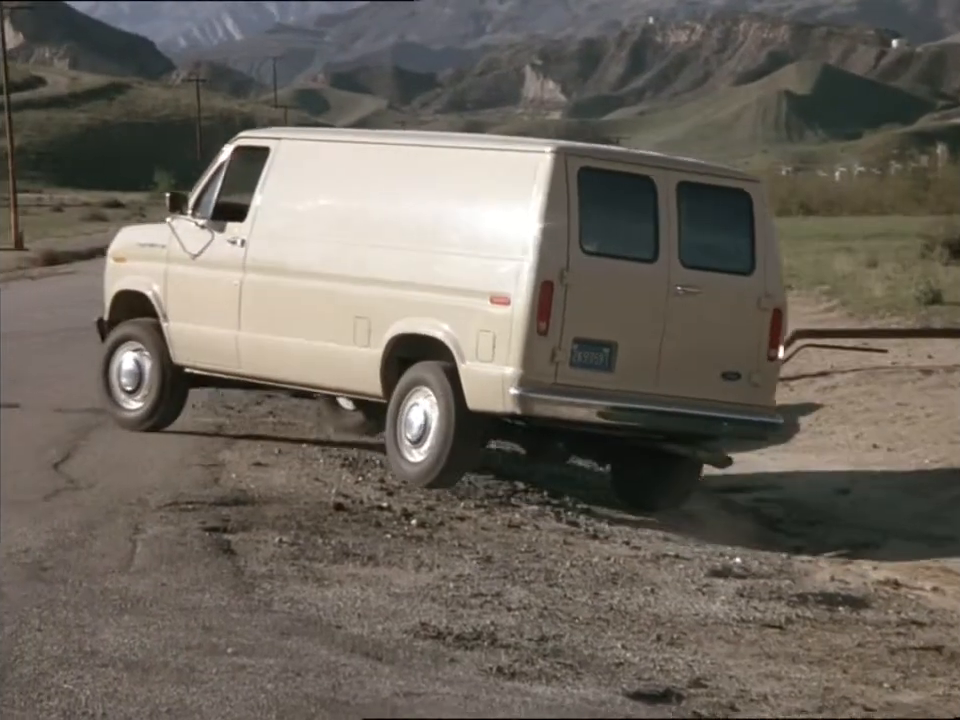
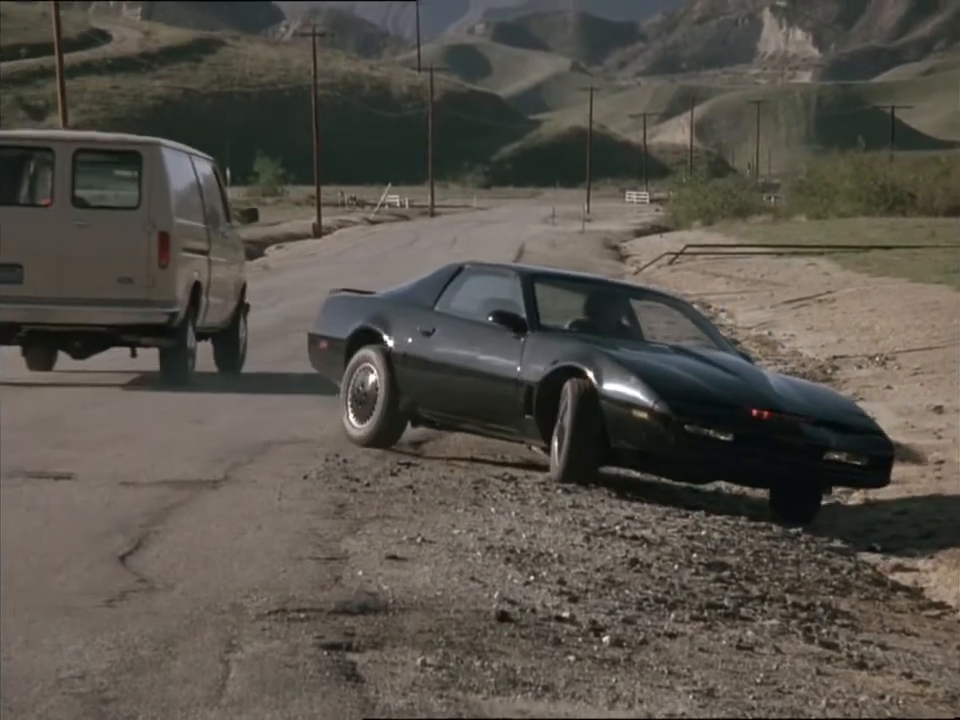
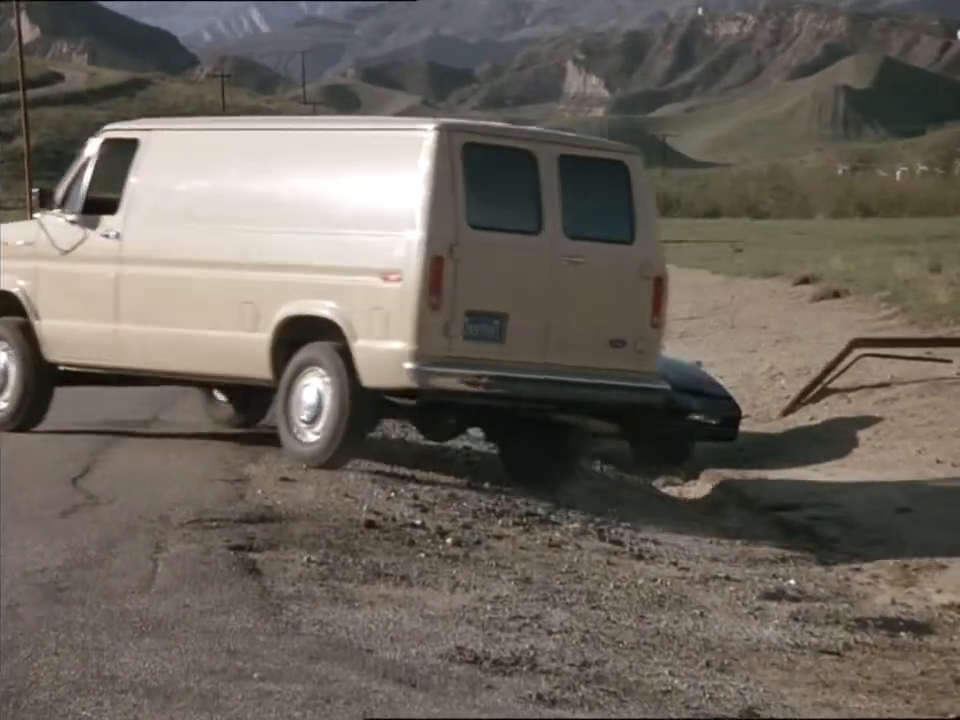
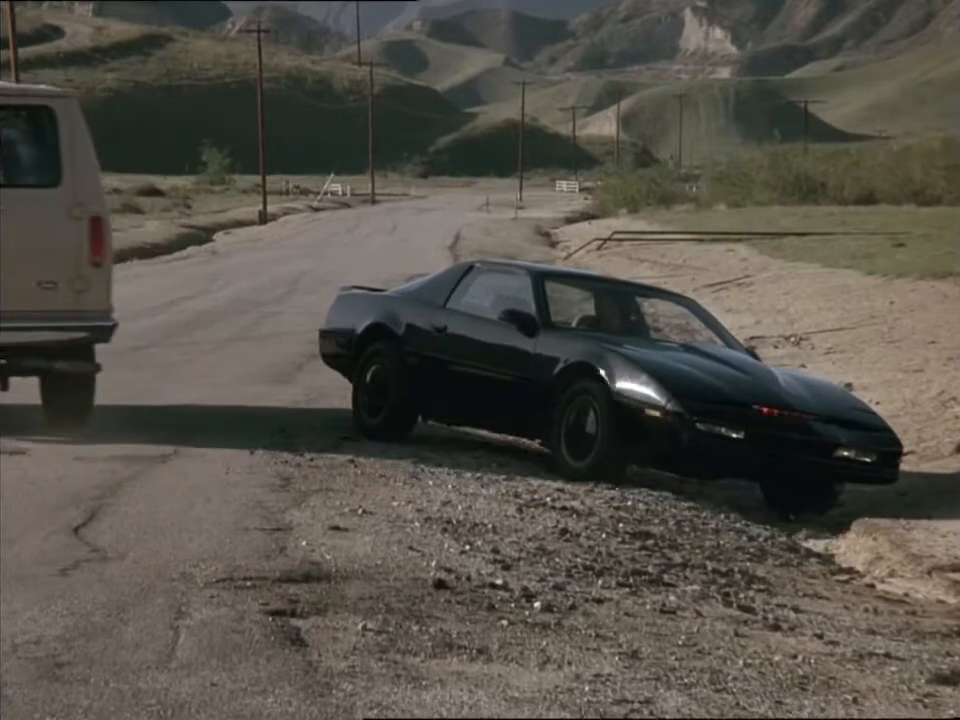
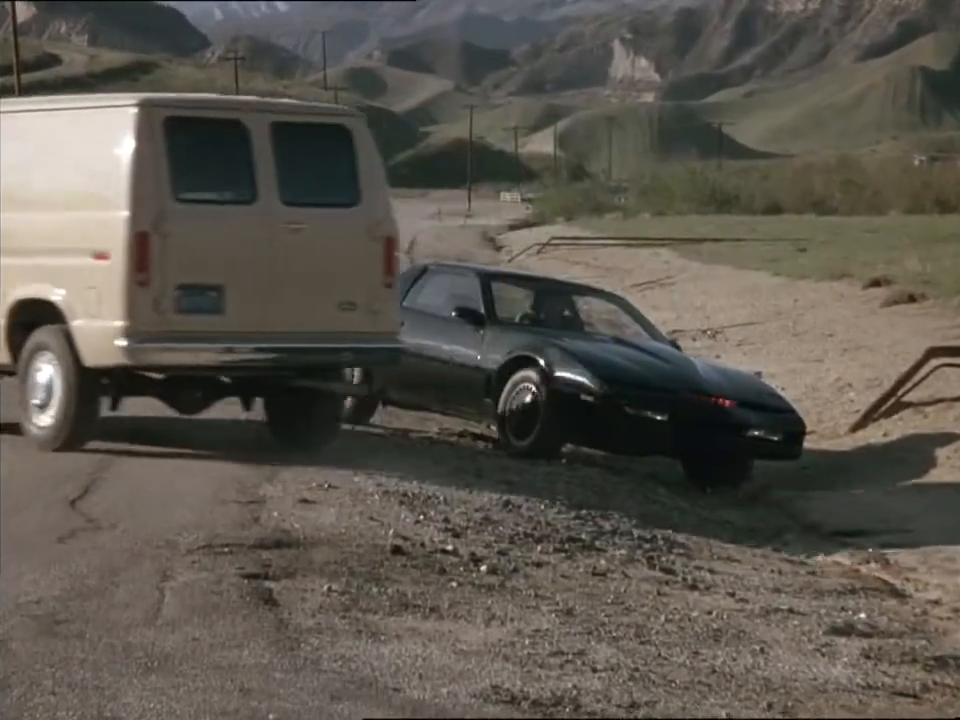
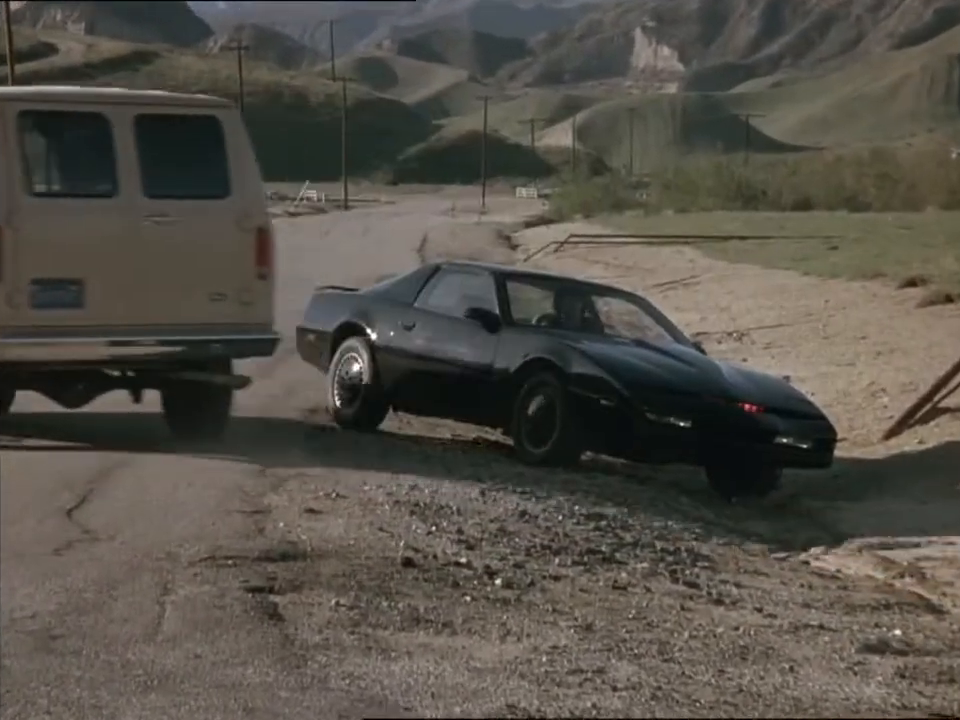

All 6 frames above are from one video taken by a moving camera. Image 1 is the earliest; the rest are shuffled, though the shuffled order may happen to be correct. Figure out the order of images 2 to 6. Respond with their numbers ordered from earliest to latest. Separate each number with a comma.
3, 5, 6, 4, 2
